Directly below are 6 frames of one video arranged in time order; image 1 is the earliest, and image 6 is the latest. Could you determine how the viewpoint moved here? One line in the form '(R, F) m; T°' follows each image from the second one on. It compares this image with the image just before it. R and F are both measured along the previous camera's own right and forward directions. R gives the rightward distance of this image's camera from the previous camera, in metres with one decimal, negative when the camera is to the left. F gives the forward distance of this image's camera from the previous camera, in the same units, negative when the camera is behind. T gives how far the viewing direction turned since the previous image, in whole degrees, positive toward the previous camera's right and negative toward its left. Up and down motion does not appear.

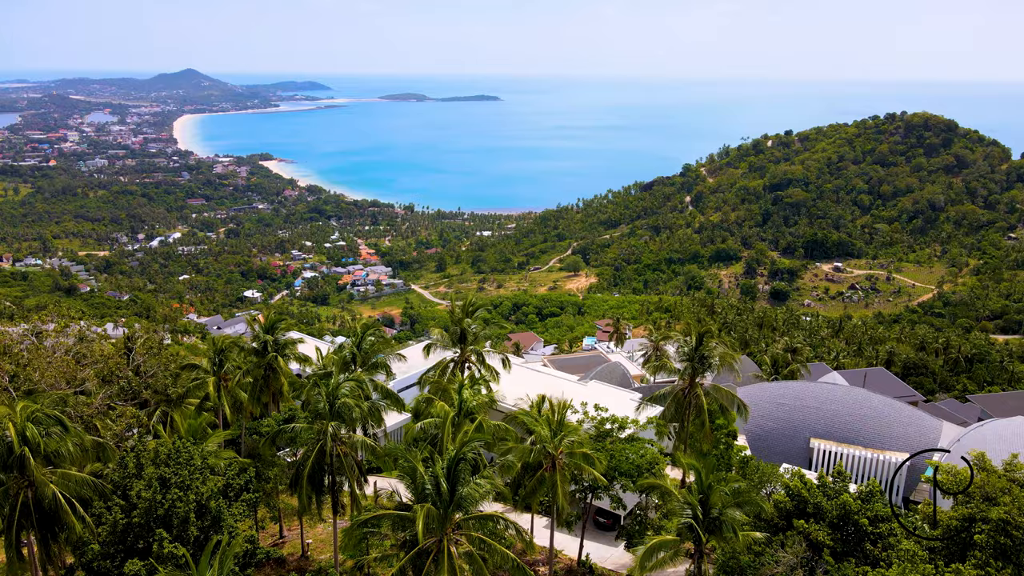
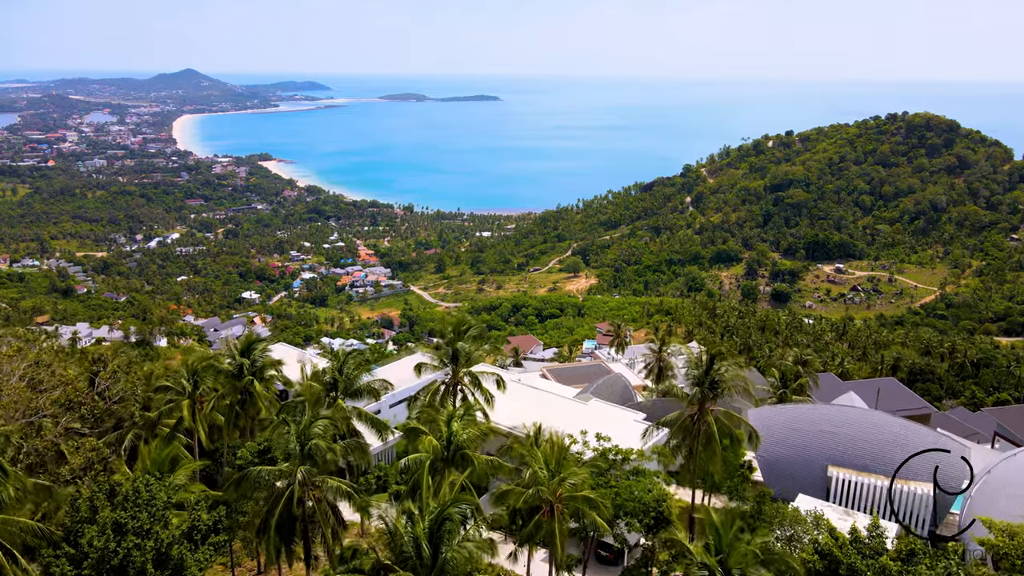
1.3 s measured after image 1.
(0.0, +0.5) m; 0°
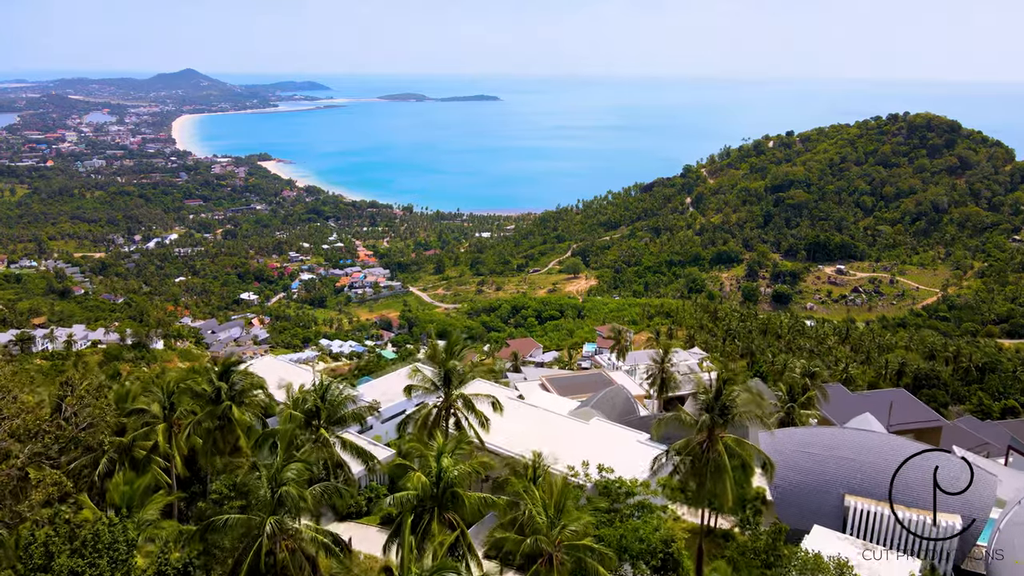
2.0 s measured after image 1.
(0.0, +0.4) m; 0°
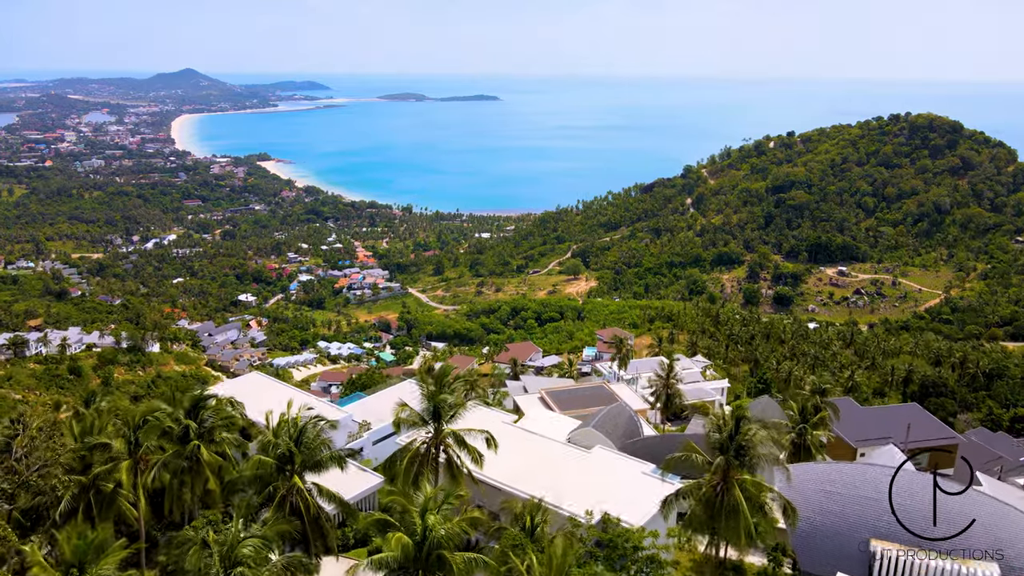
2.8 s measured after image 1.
(0.0, +0.5) m; 0°
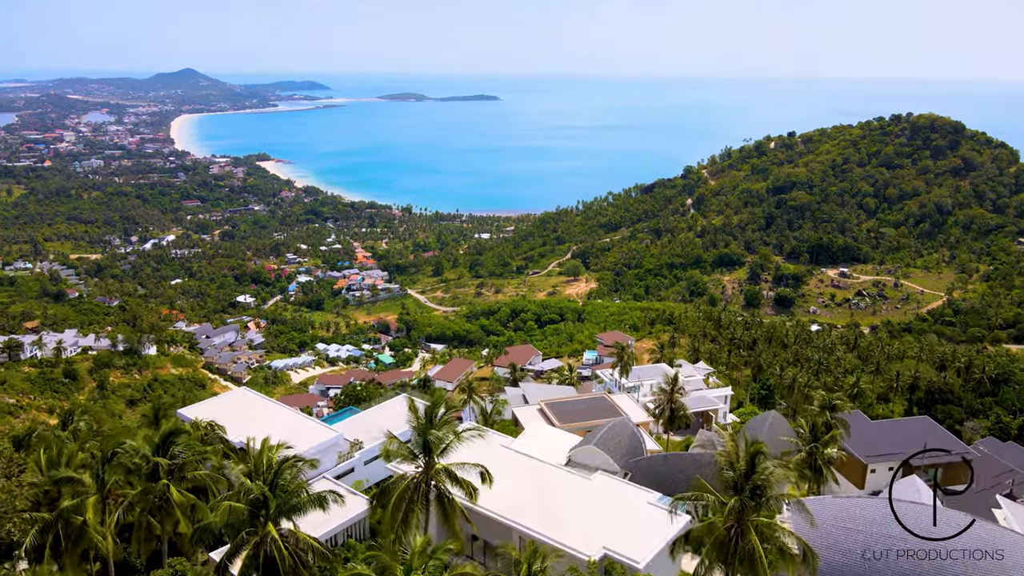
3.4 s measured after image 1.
(0.0, +0.4) m; 0°
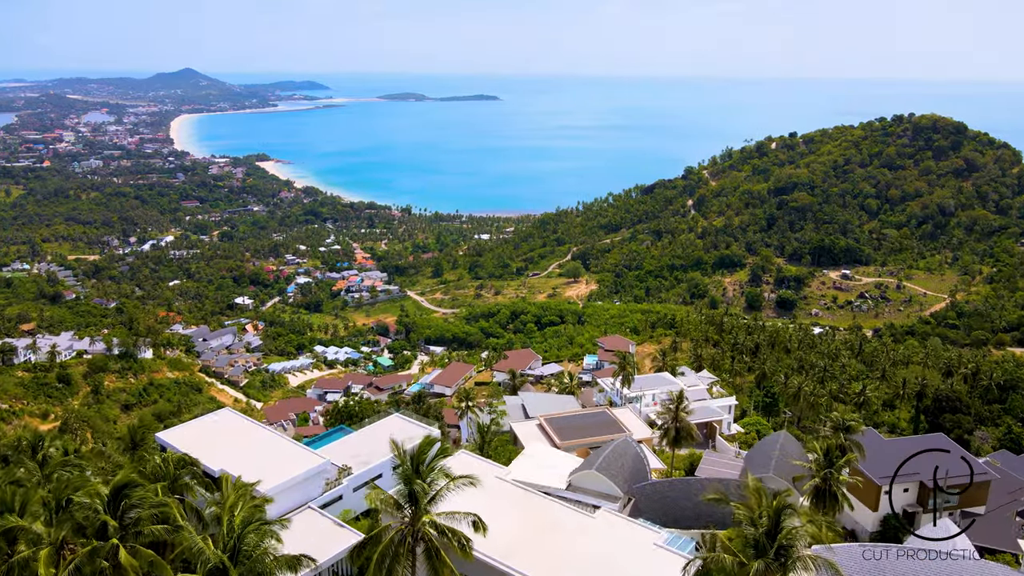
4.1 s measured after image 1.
(0.0, +0.5) m; 0°
